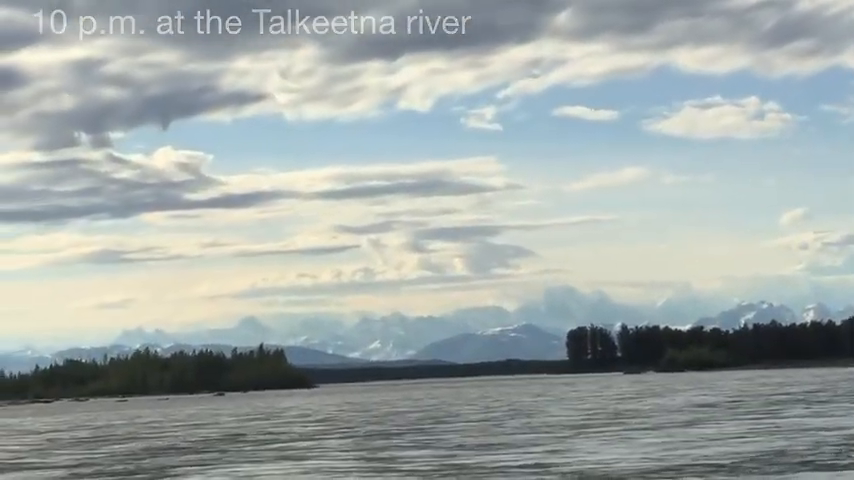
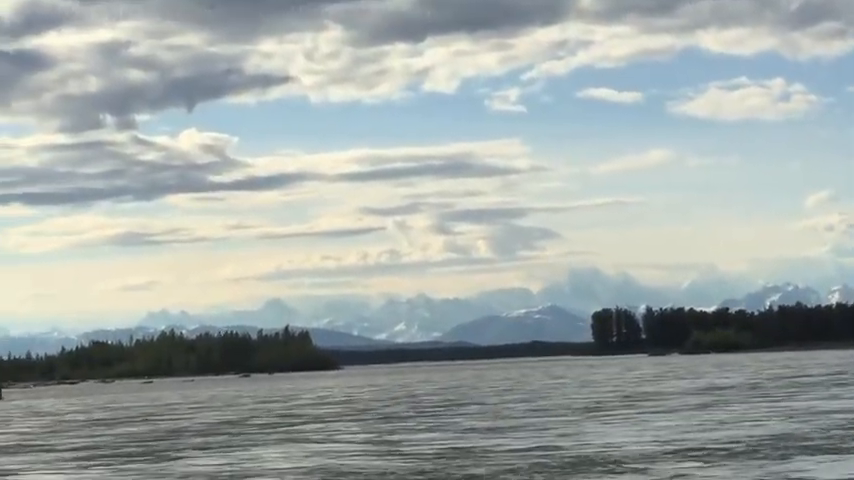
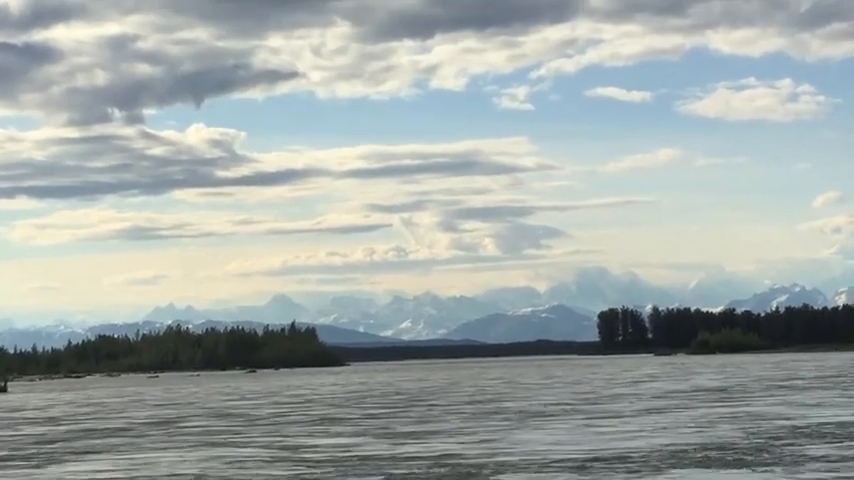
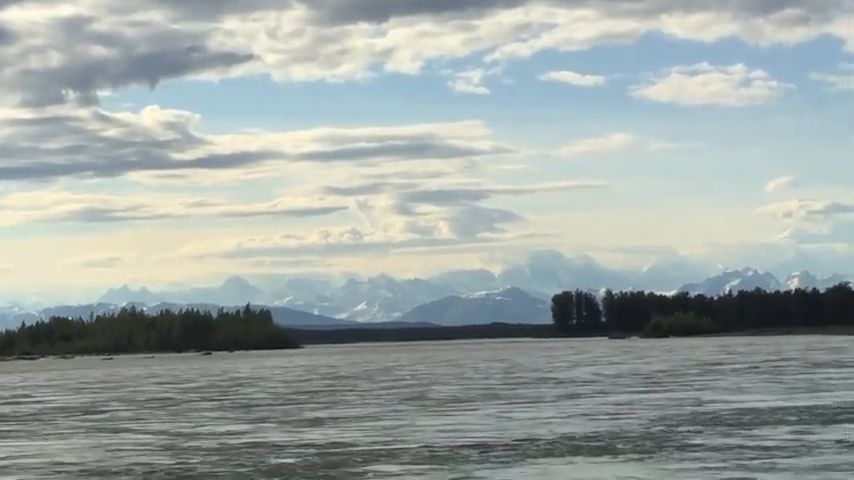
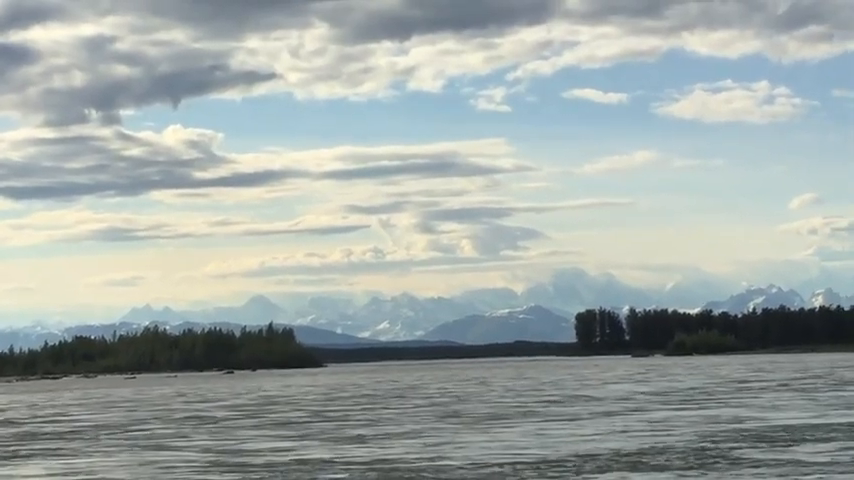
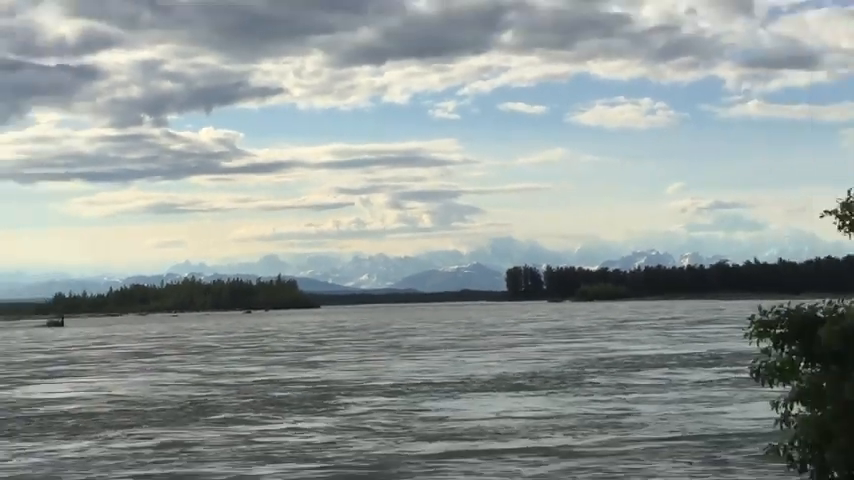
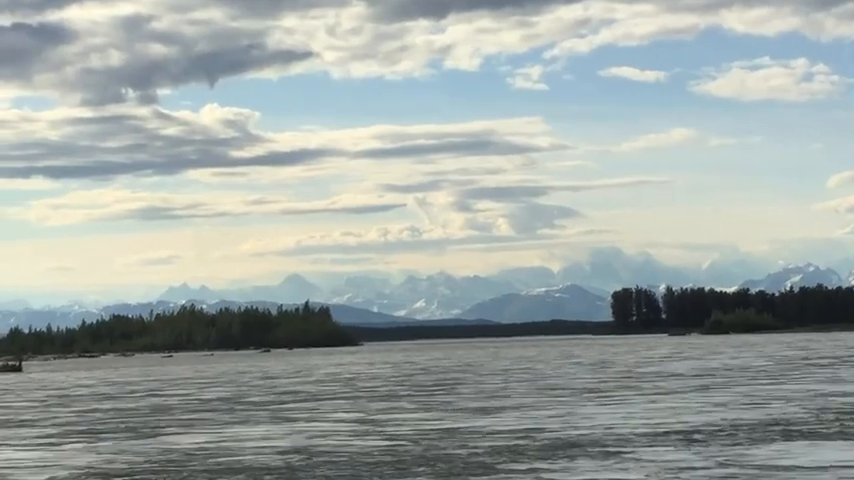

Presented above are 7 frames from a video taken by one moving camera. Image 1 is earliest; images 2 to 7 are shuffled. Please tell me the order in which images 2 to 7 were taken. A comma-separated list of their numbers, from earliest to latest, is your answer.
2, 7, 3, 5, 4, 6
